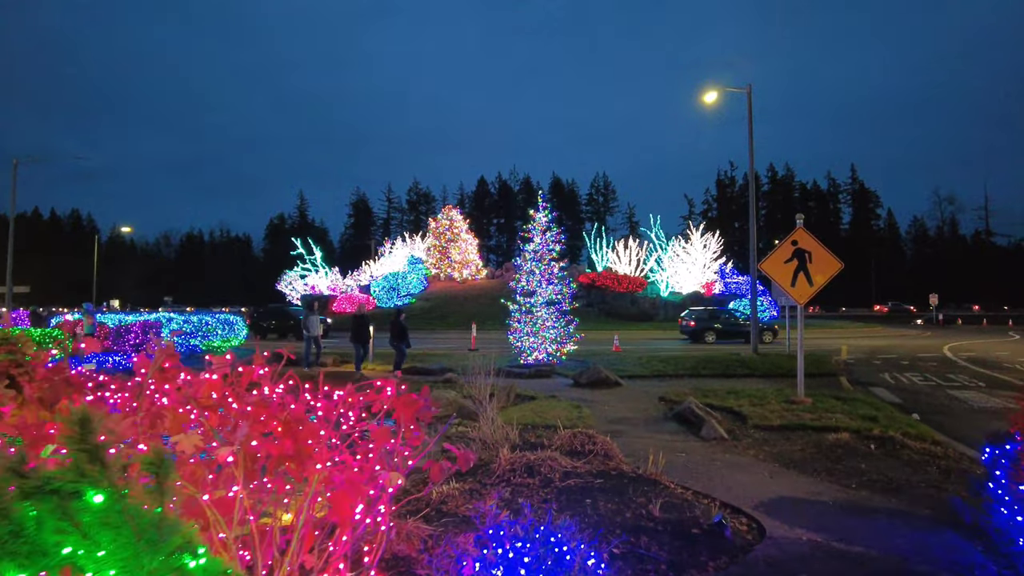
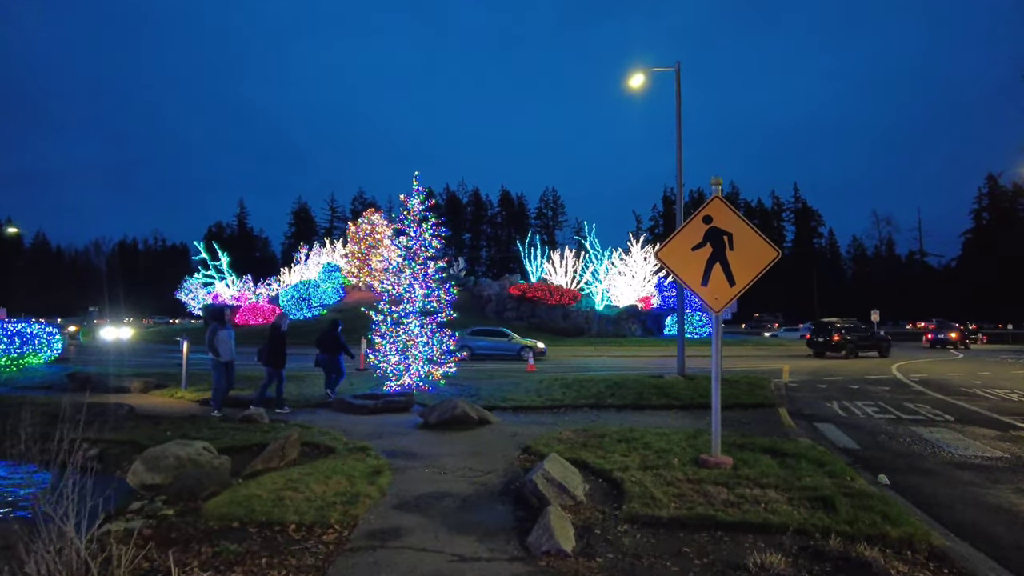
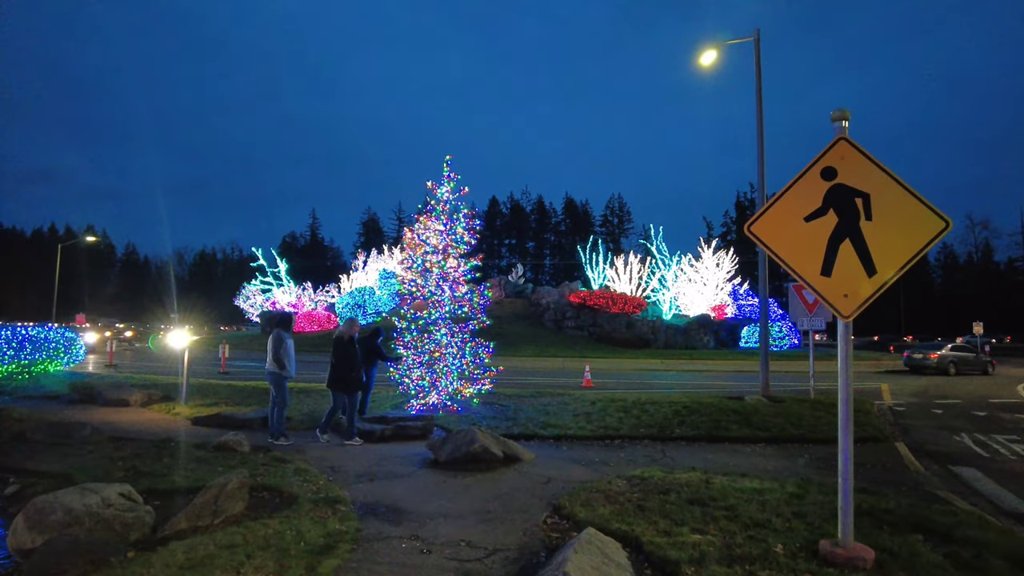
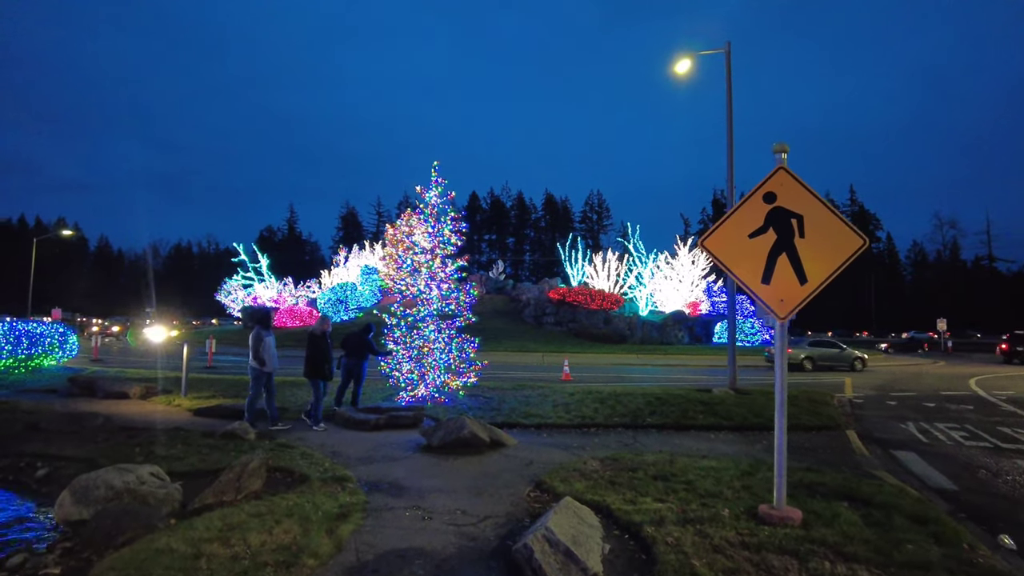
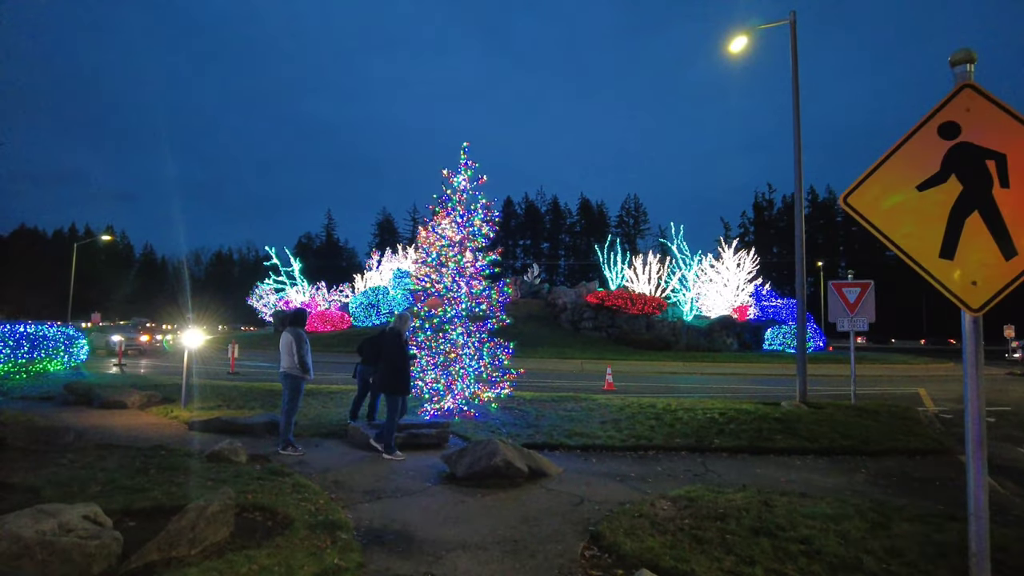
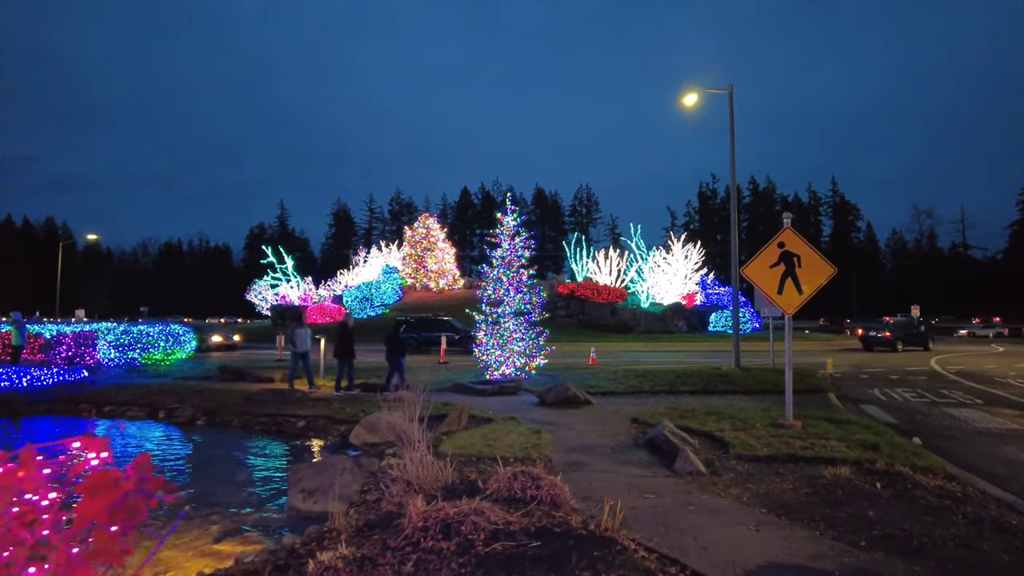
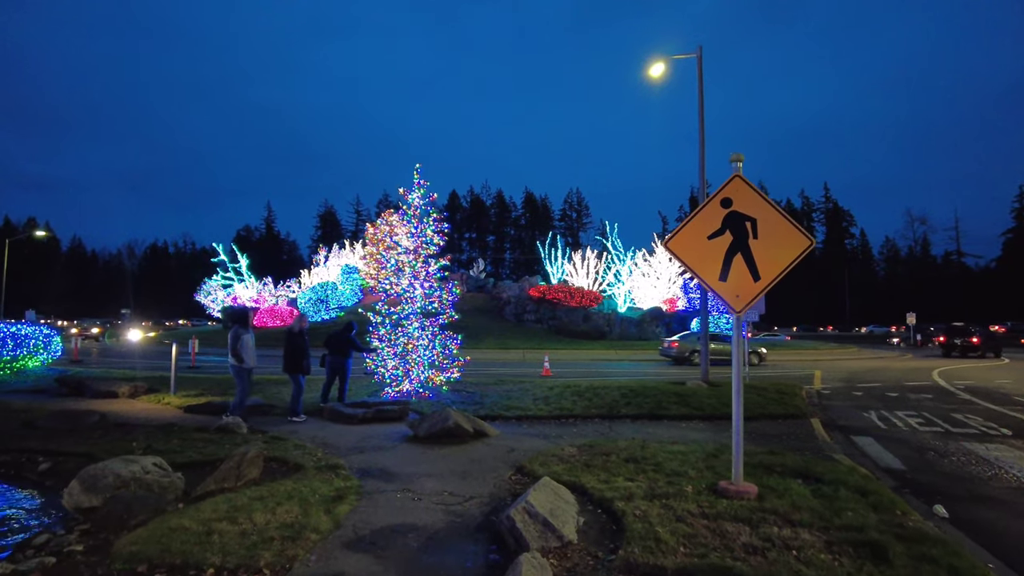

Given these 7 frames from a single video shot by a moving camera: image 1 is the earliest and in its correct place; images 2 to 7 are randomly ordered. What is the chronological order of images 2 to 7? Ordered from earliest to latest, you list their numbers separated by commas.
6, 2, 7, 4, 3, 5
